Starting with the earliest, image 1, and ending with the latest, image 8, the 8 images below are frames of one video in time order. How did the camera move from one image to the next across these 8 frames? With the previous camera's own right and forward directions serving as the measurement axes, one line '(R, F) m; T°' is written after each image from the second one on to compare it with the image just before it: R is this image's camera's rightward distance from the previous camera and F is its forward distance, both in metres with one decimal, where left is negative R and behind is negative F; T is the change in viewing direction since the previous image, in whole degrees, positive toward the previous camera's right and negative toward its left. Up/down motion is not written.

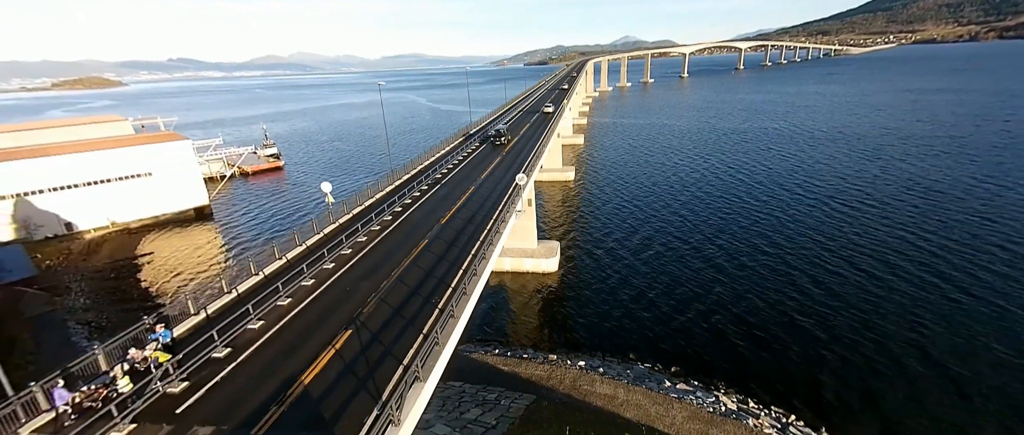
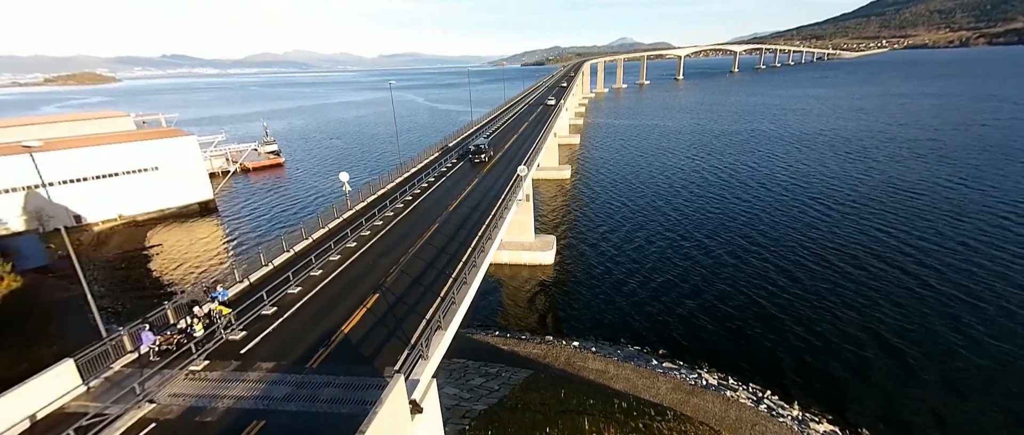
(-0.3, -1.9) m; +1°
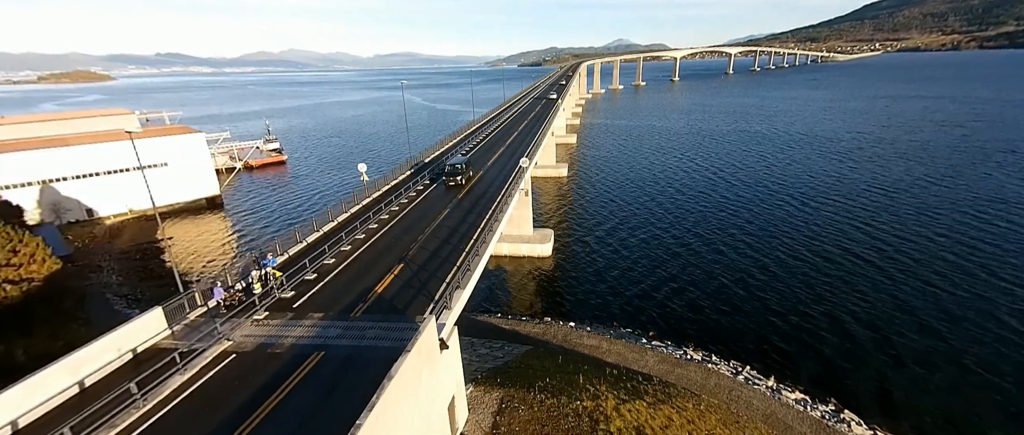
(-0.3, -2.1) m; 0°
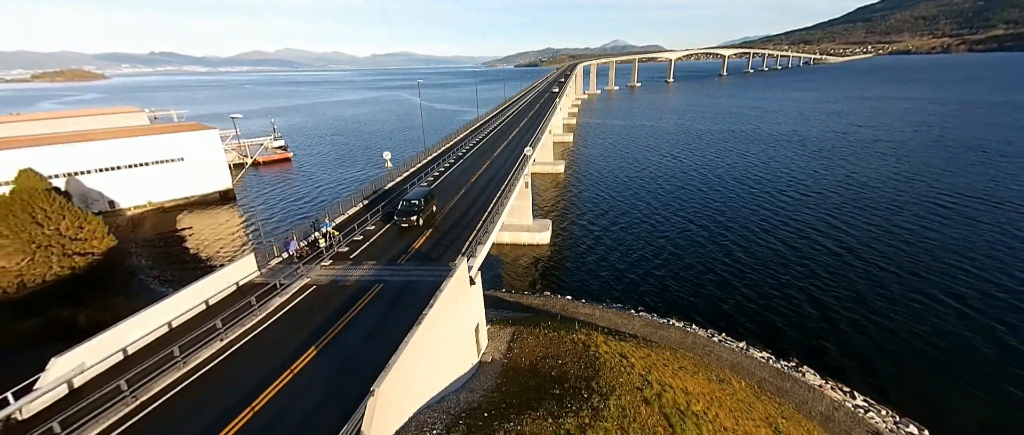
(-0.5, -3.4) m; +1°
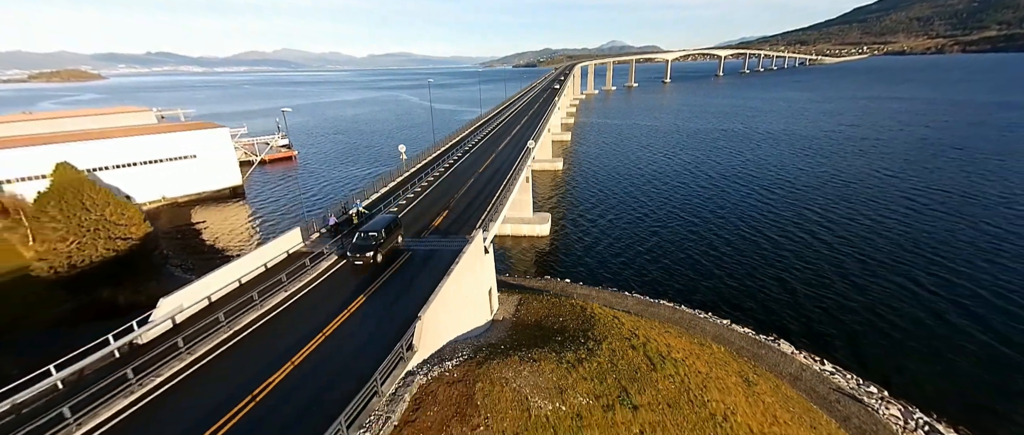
(-0.4, -2.5) m; 0°
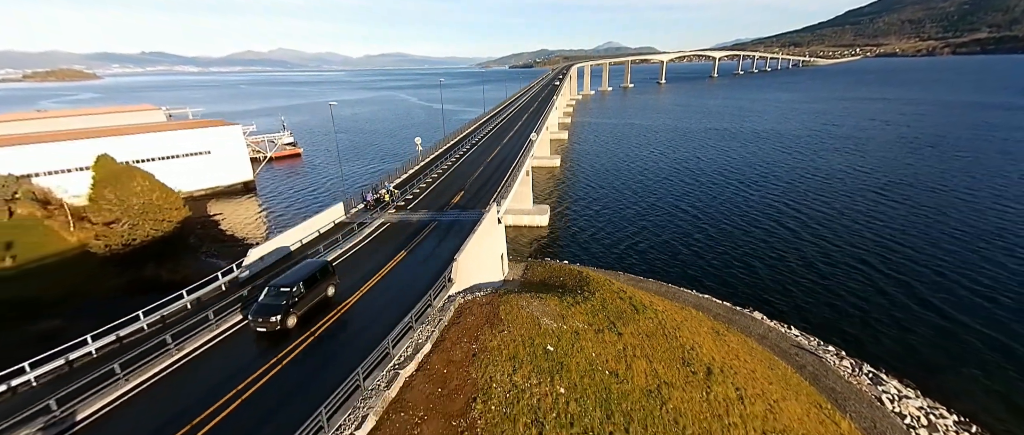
(-0.6, -3.4) m; 0°
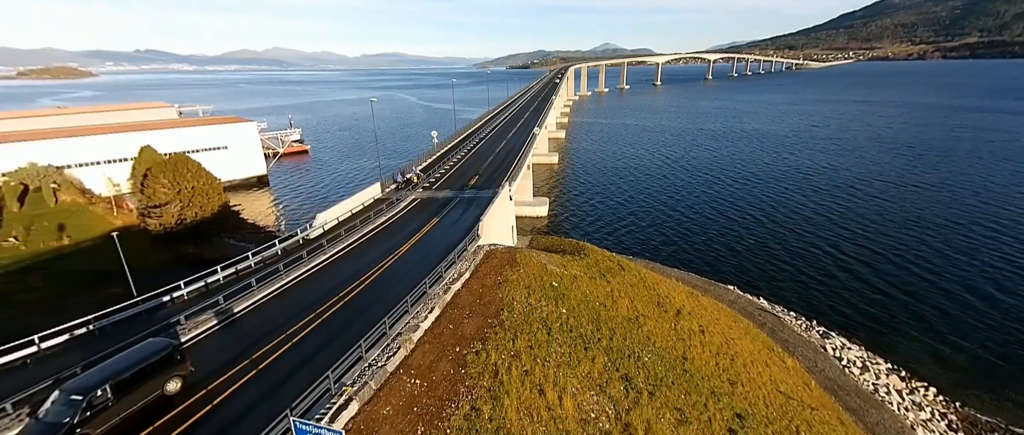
(-0.7, -4.2) m; 0°
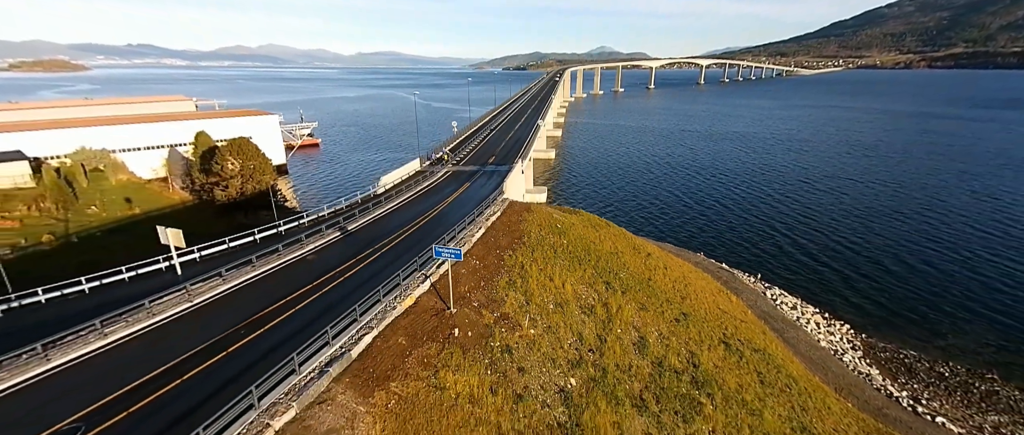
(-1.2, -6.8) m; +1°
